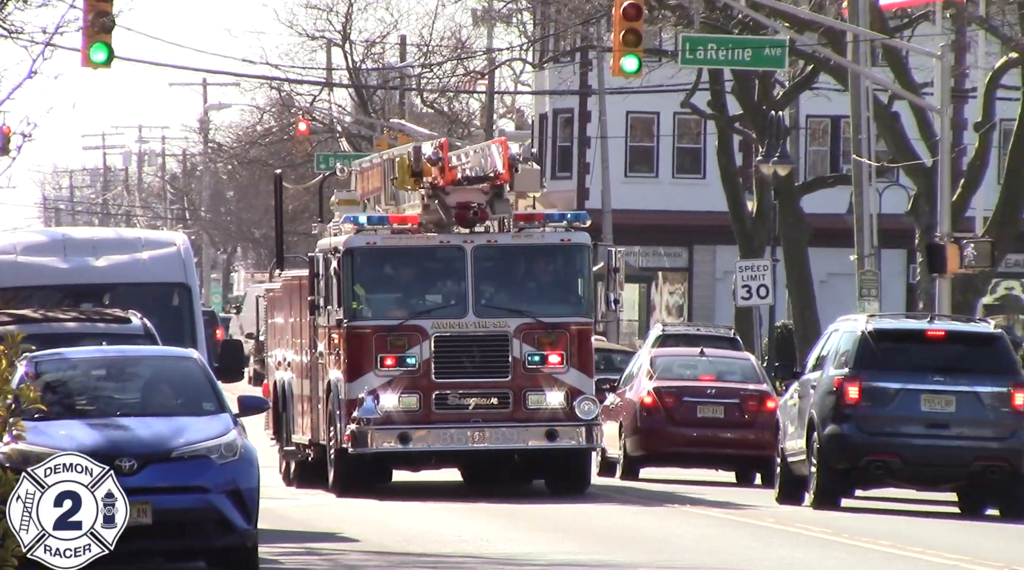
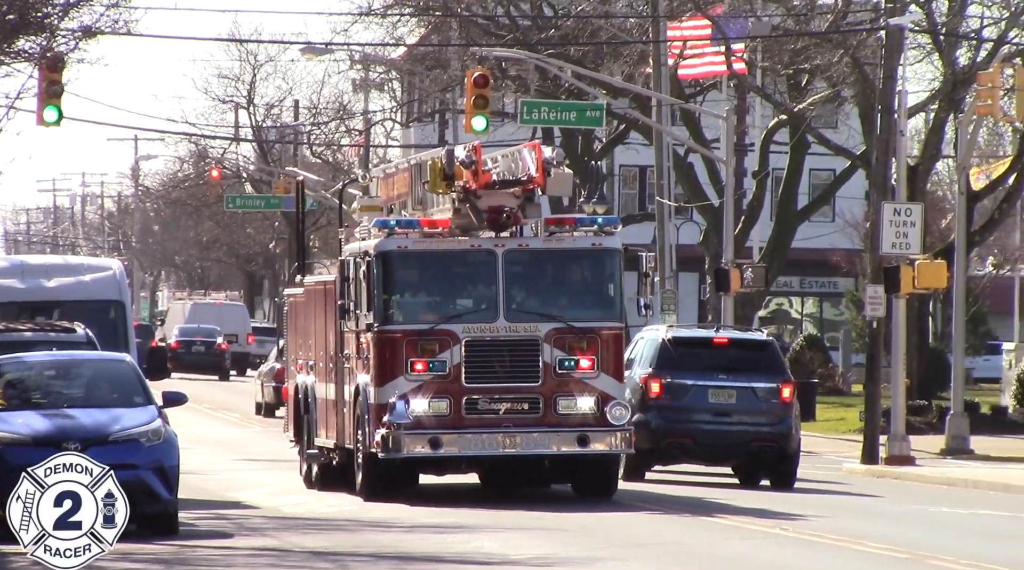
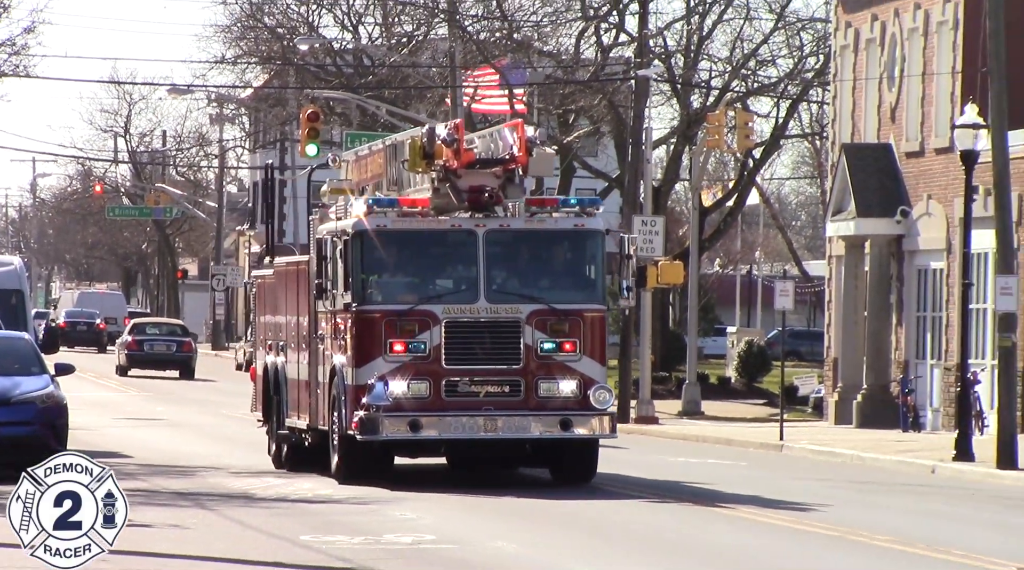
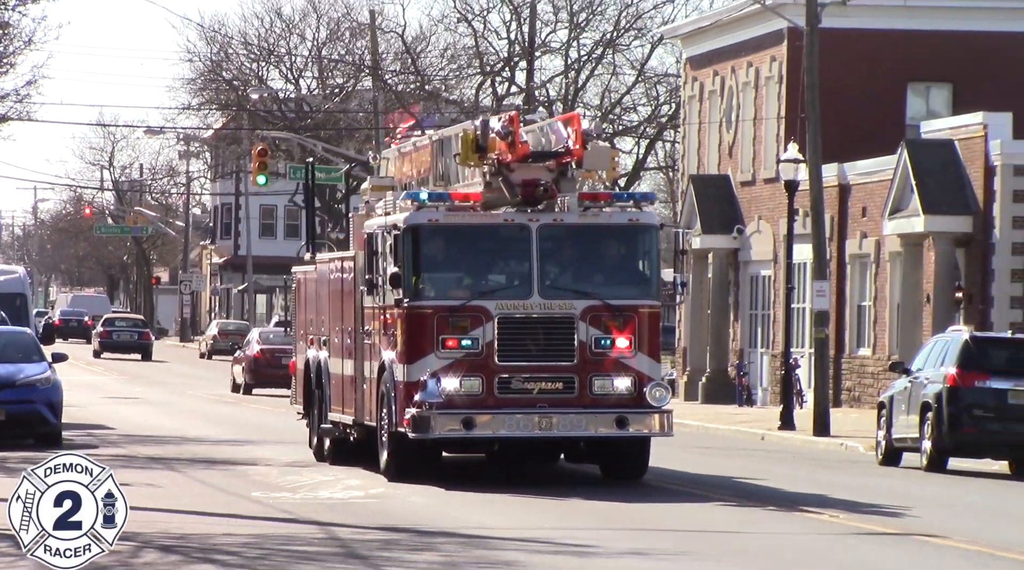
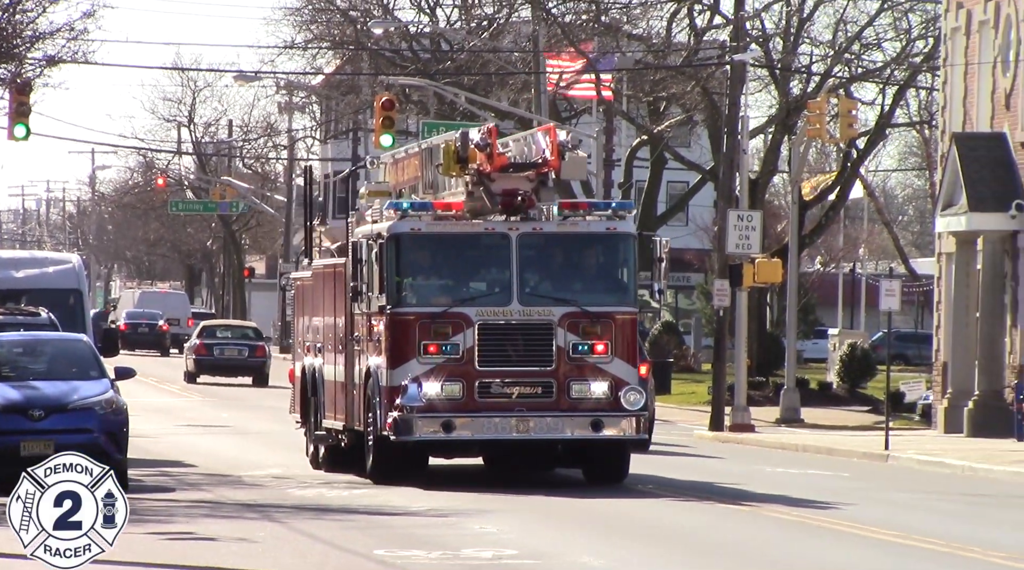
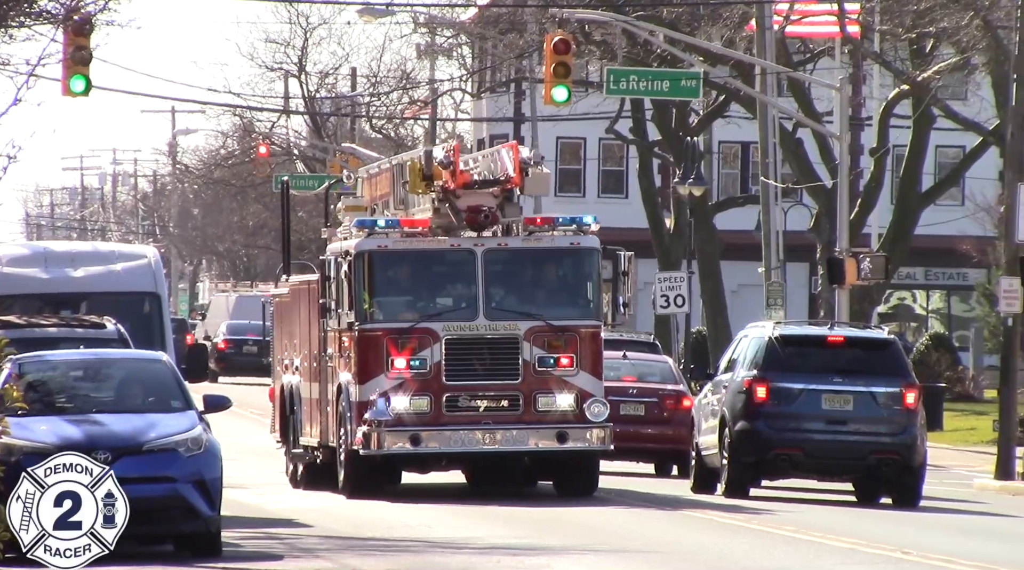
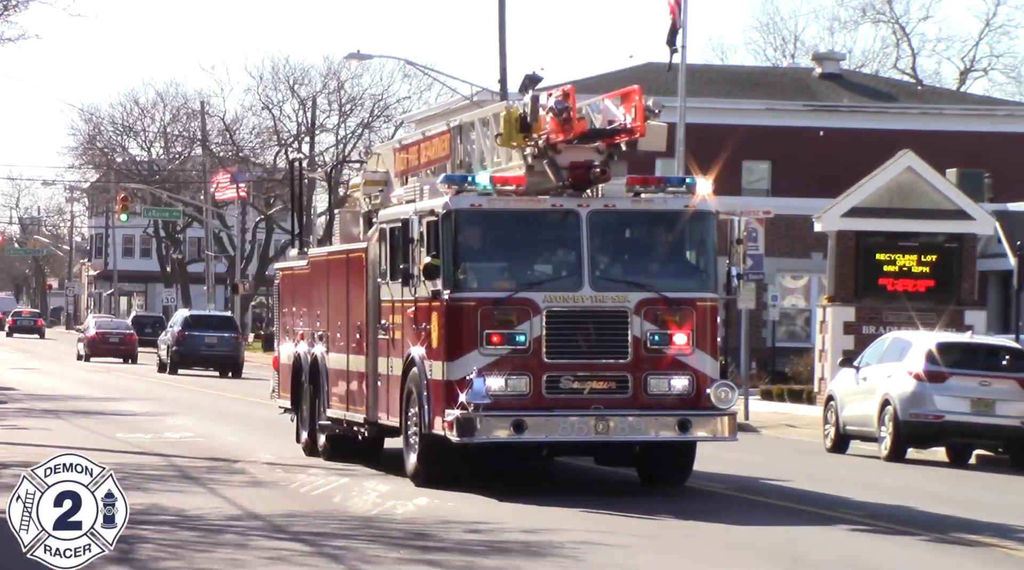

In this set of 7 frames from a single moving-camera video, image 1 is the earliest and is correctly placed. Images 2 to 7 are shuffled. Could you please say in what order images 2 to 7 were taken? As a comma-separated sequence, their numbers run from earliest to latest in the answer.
6, 2, 5, 3, 4, 7
